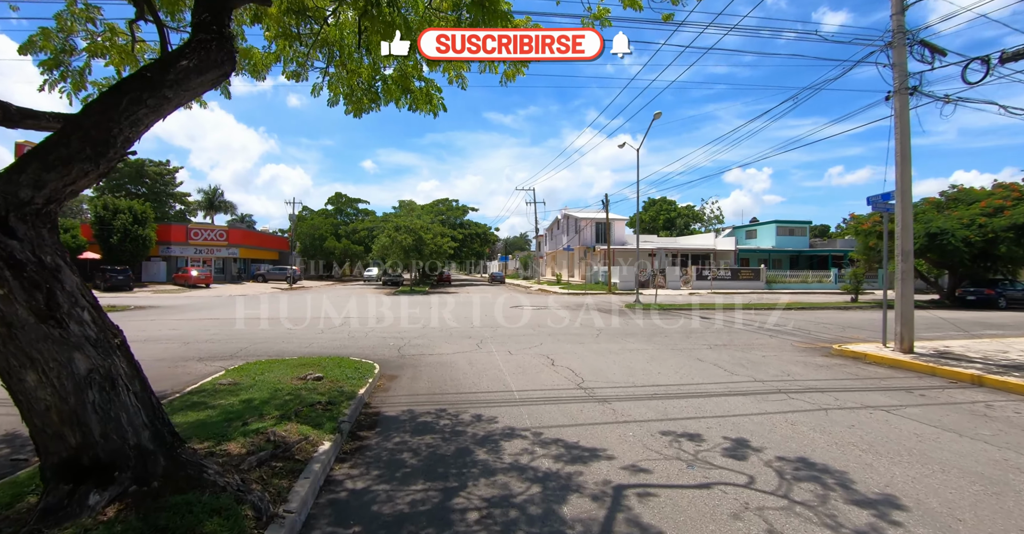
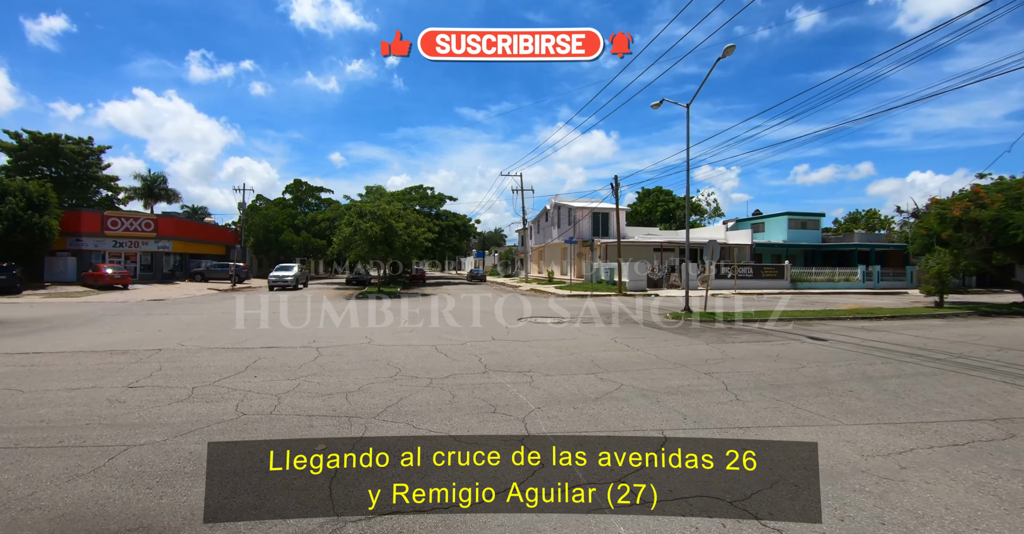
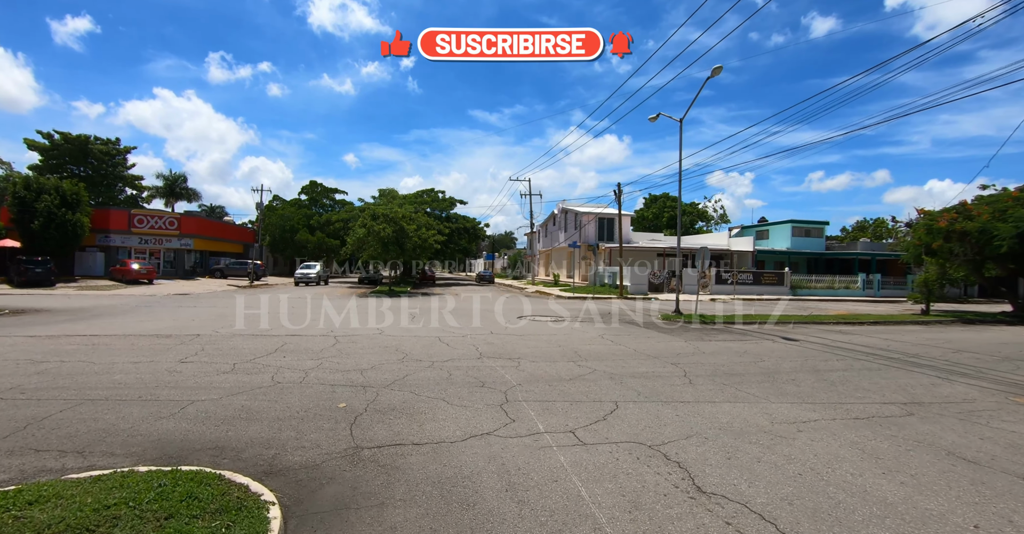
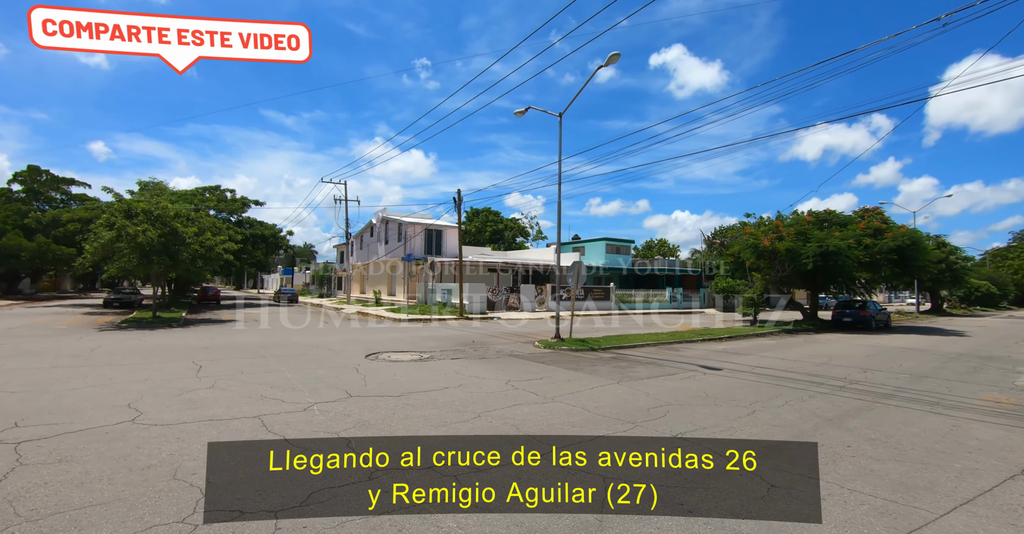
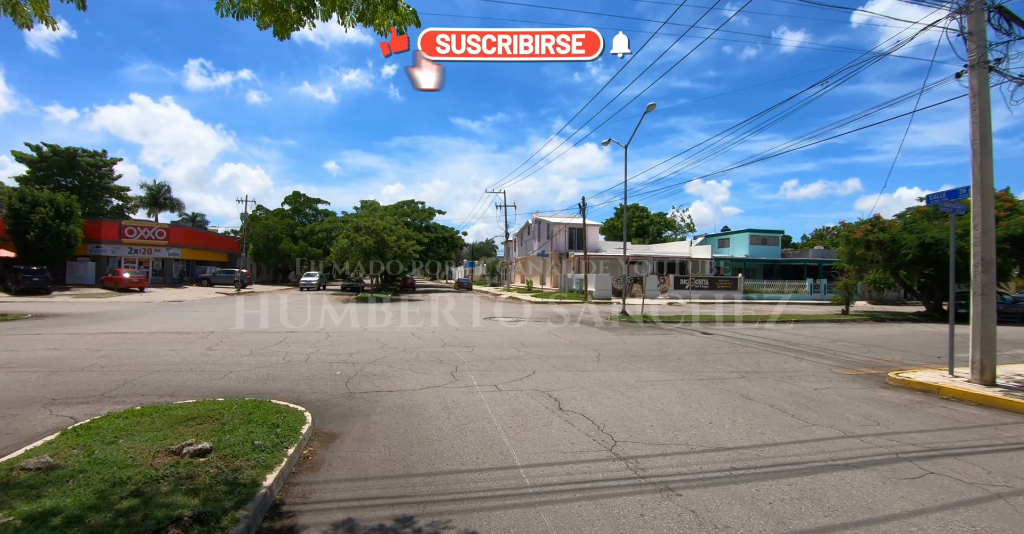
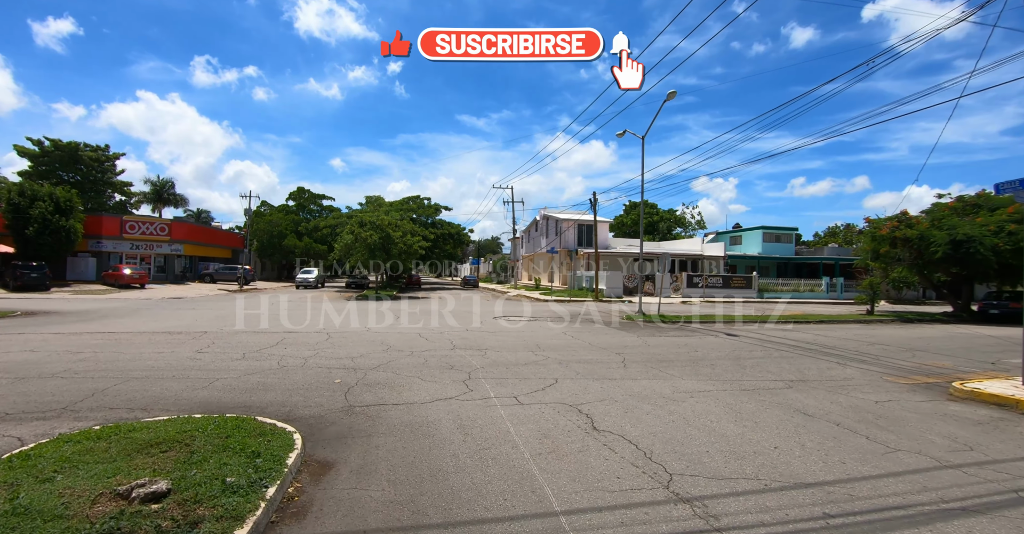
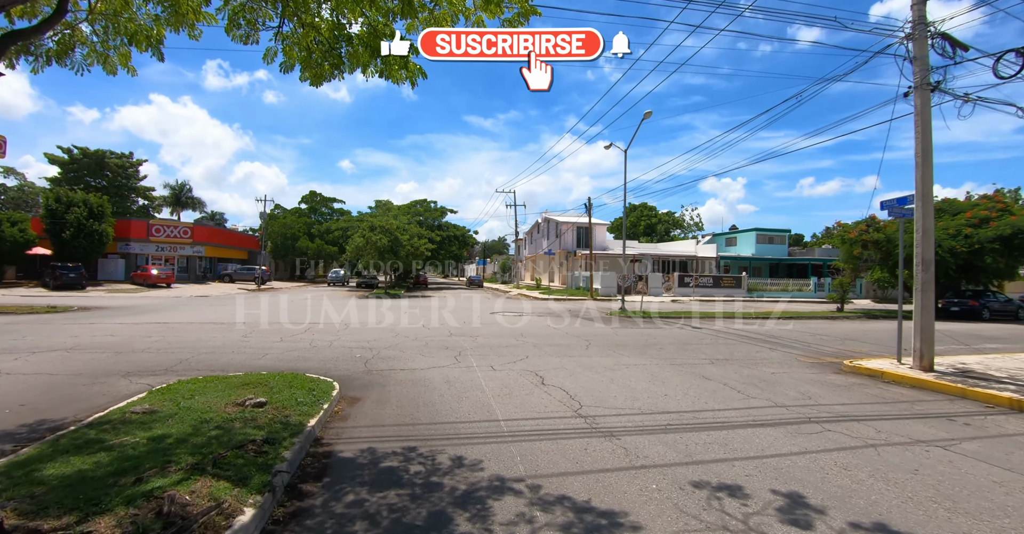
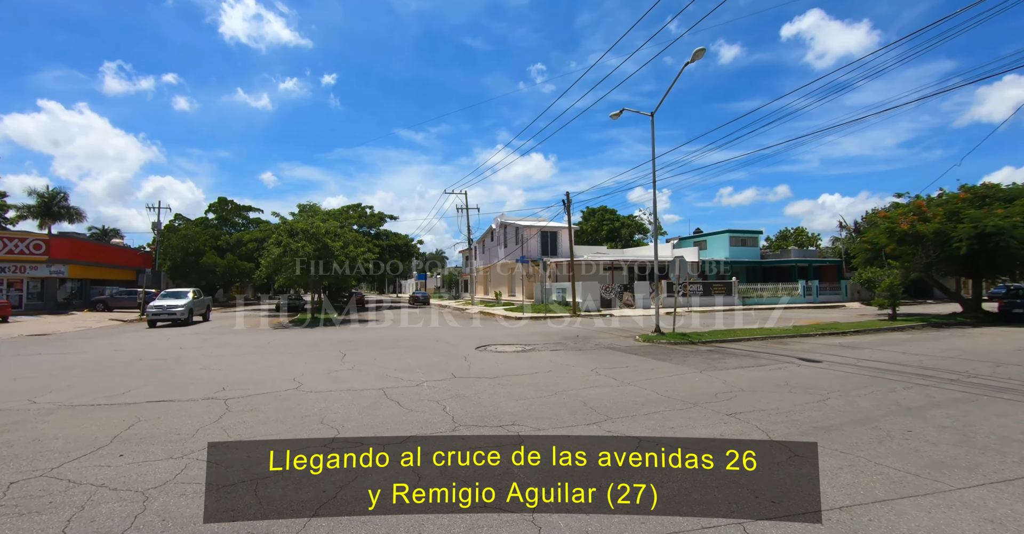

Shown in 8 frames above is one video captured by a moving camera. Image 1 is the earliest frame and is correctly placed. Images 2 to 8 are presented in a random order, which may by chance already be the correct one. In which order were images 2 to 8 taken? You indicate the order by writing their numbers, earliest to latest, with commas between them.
7, 5, 6, 3, 2, 8, 4
